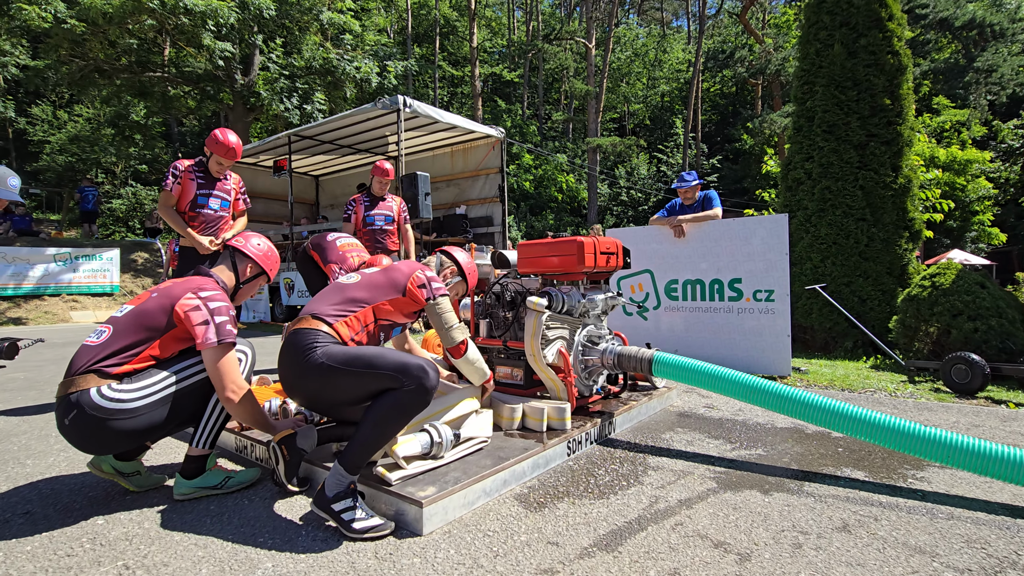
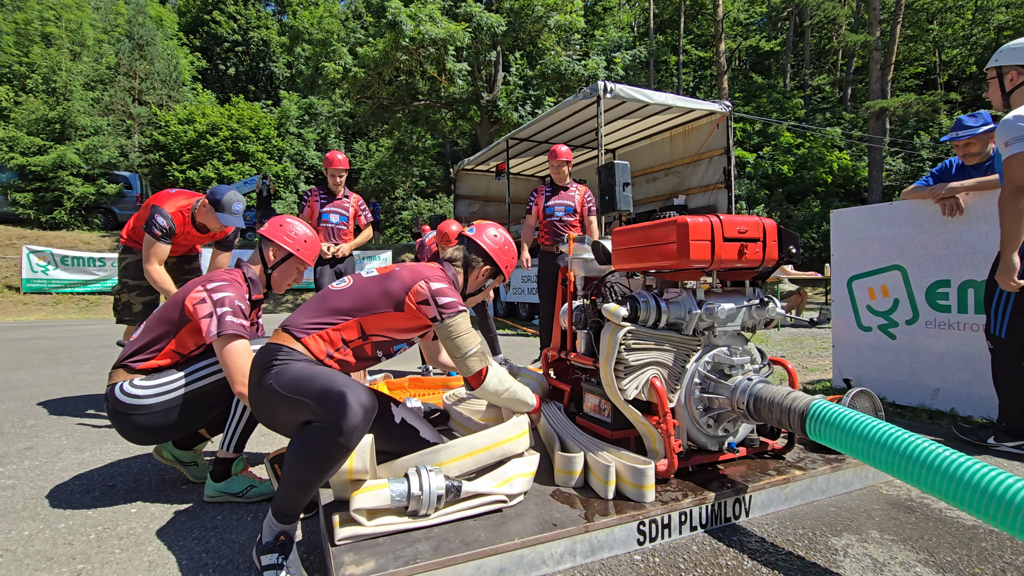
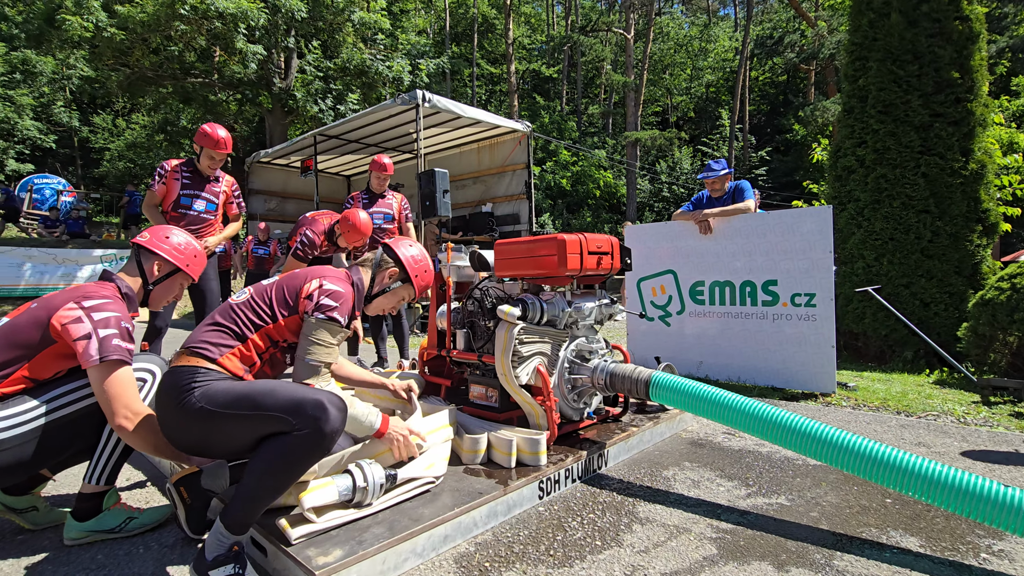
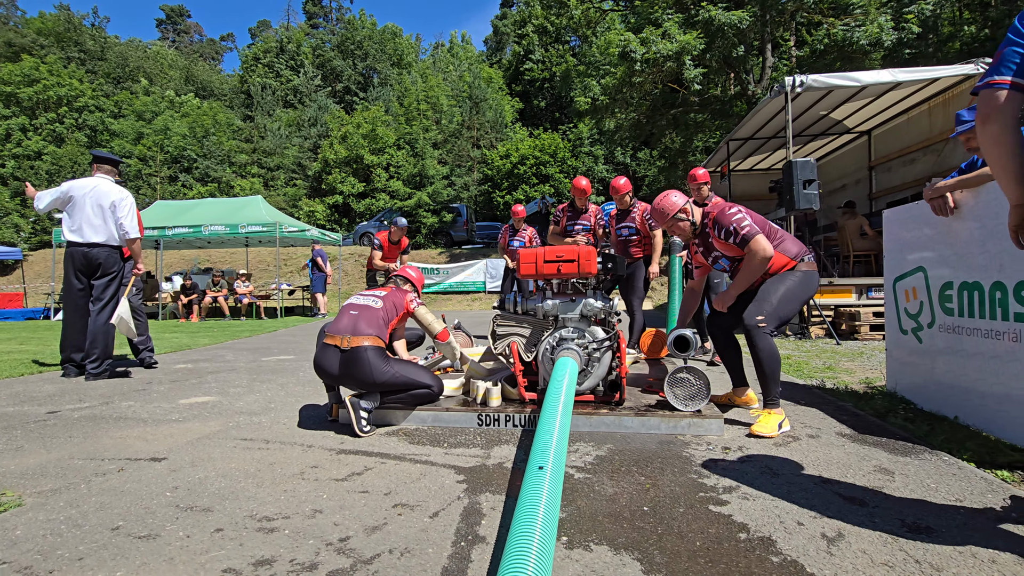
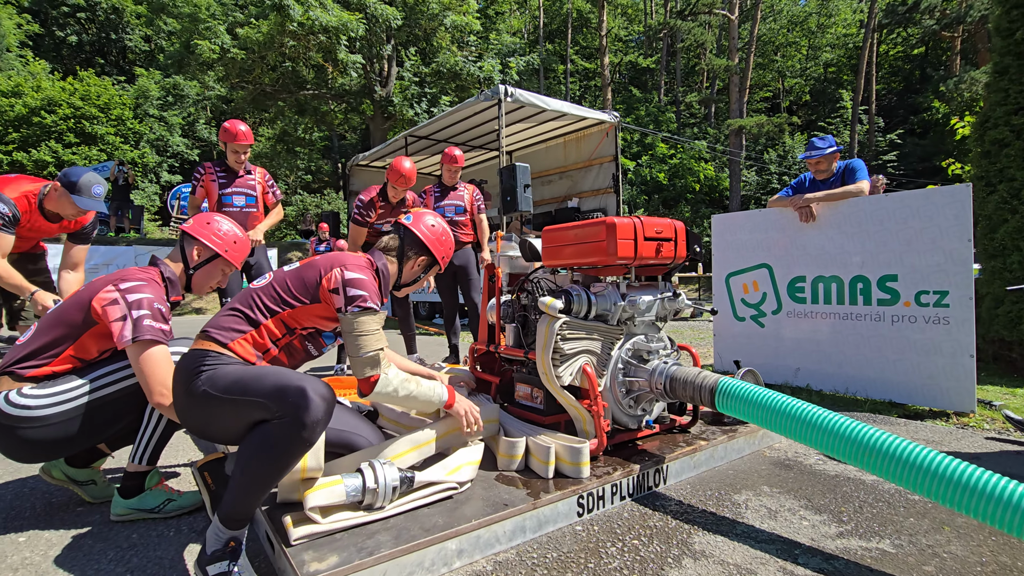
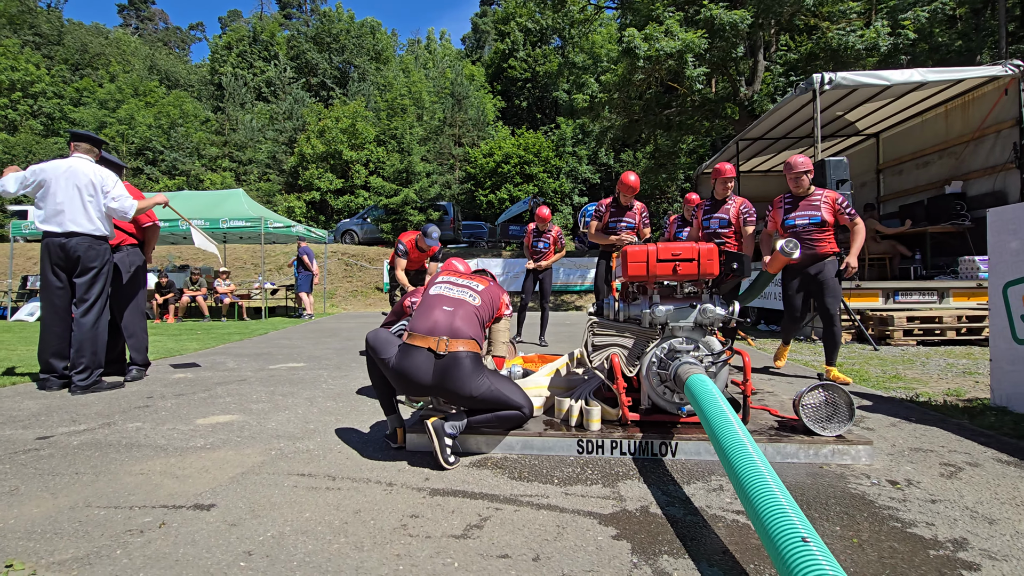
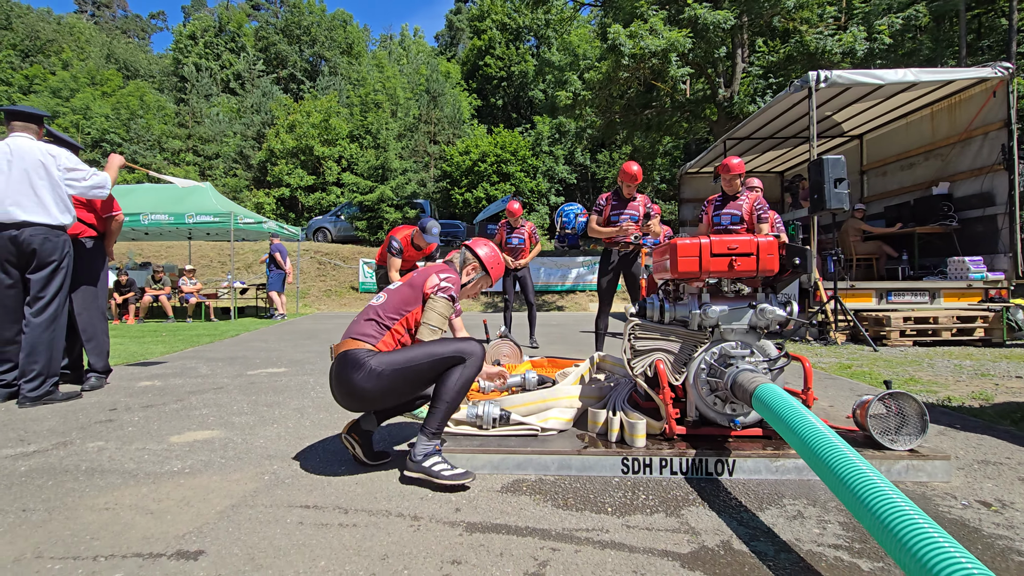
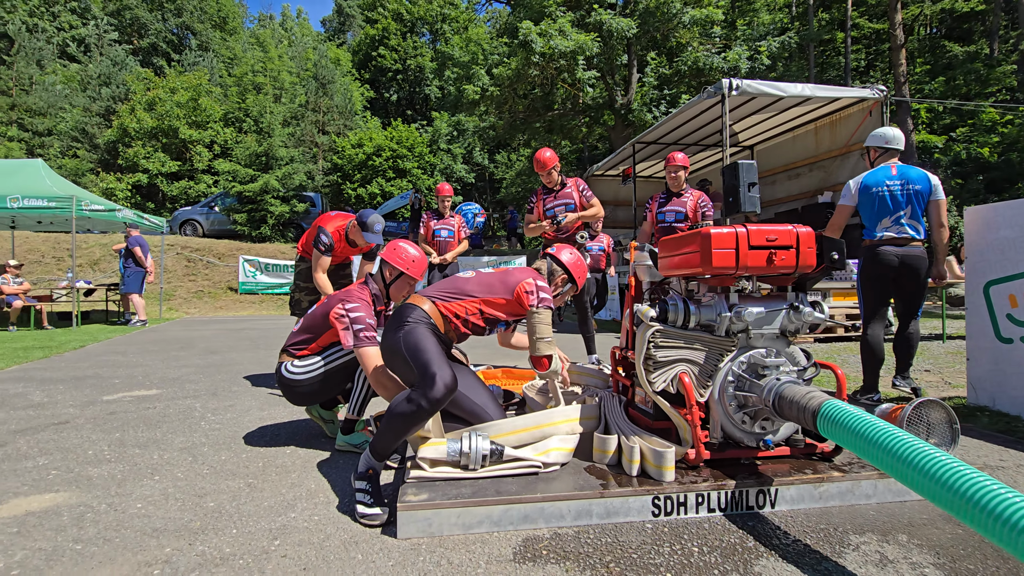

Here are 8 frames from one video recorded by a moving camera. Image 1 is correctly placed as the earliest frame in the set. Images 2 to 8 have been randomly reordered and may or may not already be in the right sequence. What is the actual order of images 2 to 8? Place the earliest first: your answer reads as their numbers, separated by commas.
3, 5, 2, 8, 7, 6, 4
